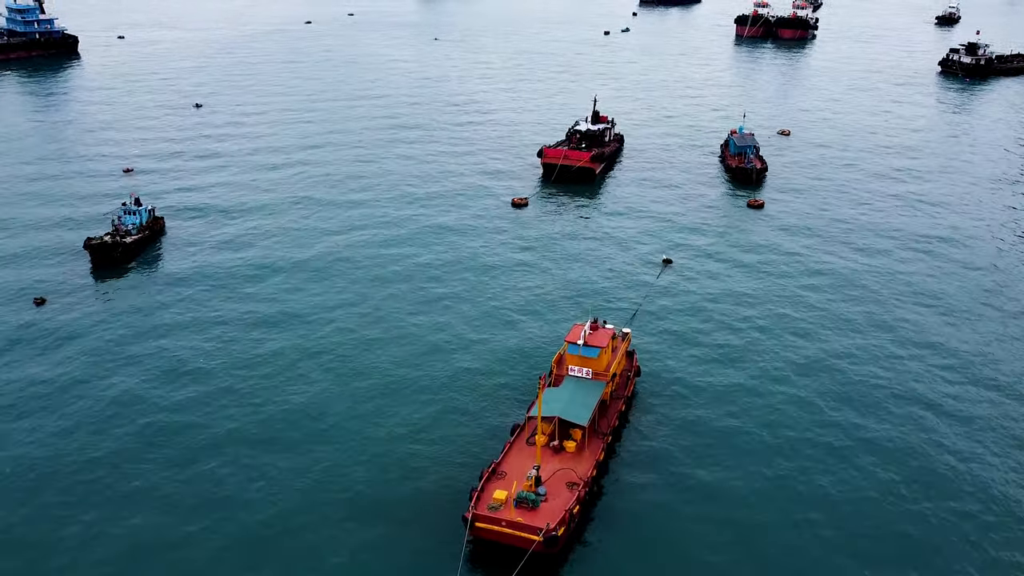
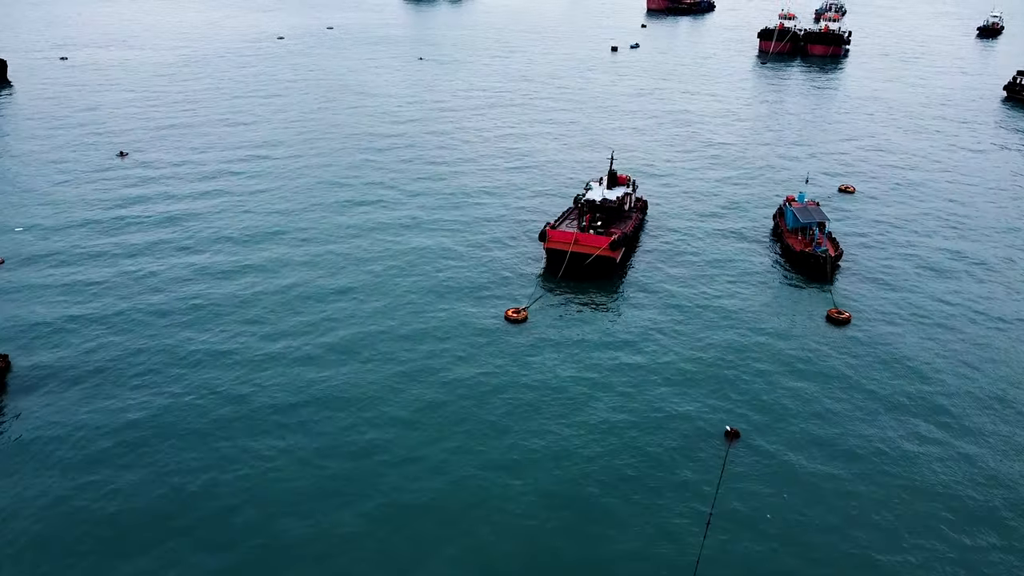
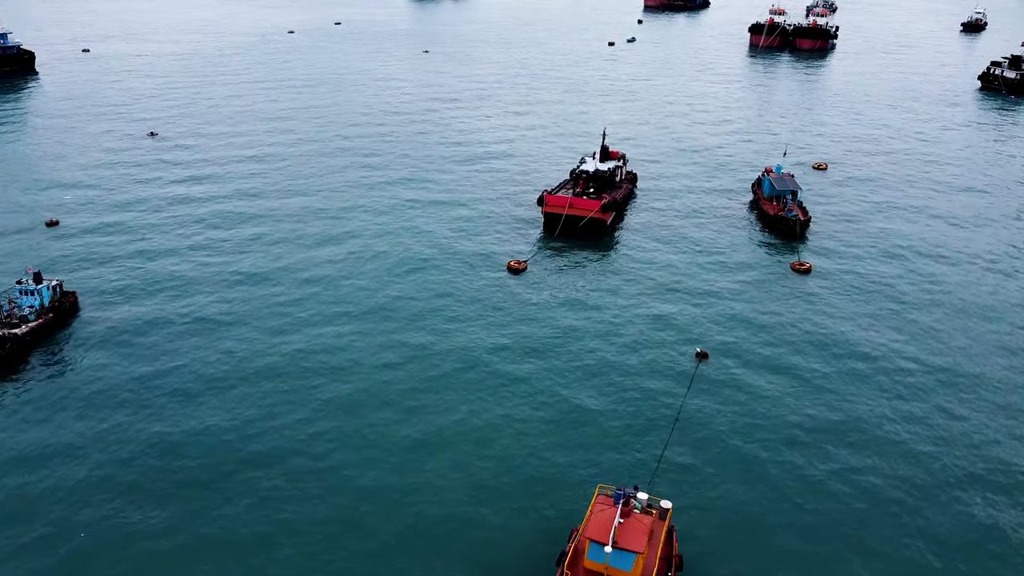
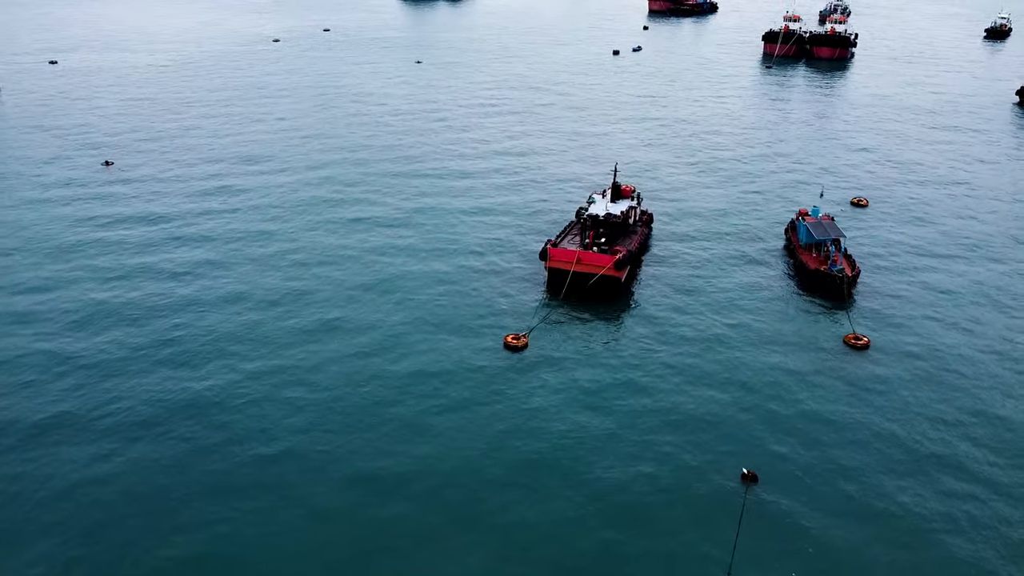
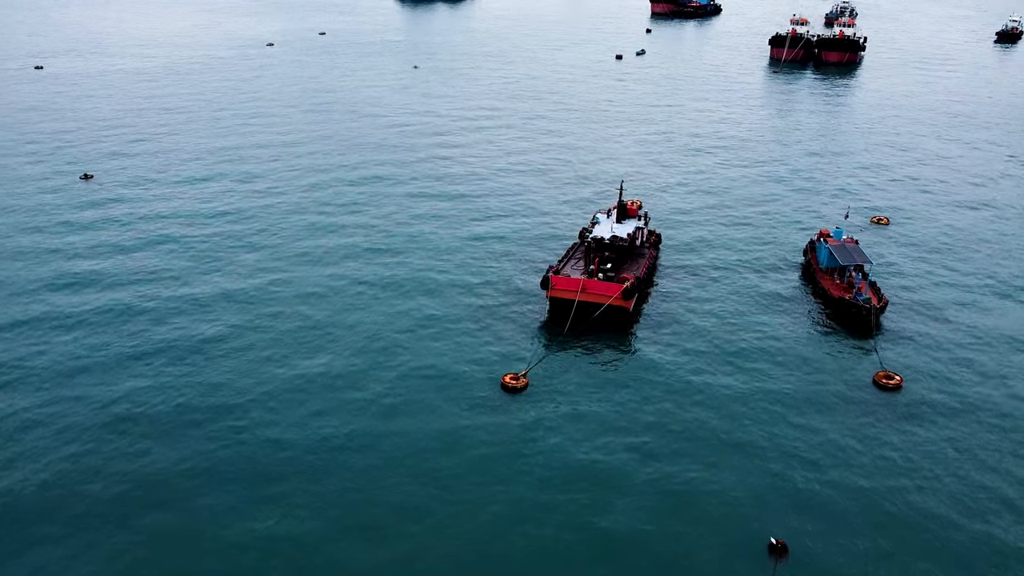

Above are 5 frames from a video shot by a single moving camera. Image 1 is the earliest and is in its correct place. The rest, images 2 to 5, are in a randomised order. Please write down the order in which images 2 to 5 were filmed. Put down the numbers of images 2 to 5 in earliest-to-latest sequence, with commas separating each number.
3, 2, 4, 5
